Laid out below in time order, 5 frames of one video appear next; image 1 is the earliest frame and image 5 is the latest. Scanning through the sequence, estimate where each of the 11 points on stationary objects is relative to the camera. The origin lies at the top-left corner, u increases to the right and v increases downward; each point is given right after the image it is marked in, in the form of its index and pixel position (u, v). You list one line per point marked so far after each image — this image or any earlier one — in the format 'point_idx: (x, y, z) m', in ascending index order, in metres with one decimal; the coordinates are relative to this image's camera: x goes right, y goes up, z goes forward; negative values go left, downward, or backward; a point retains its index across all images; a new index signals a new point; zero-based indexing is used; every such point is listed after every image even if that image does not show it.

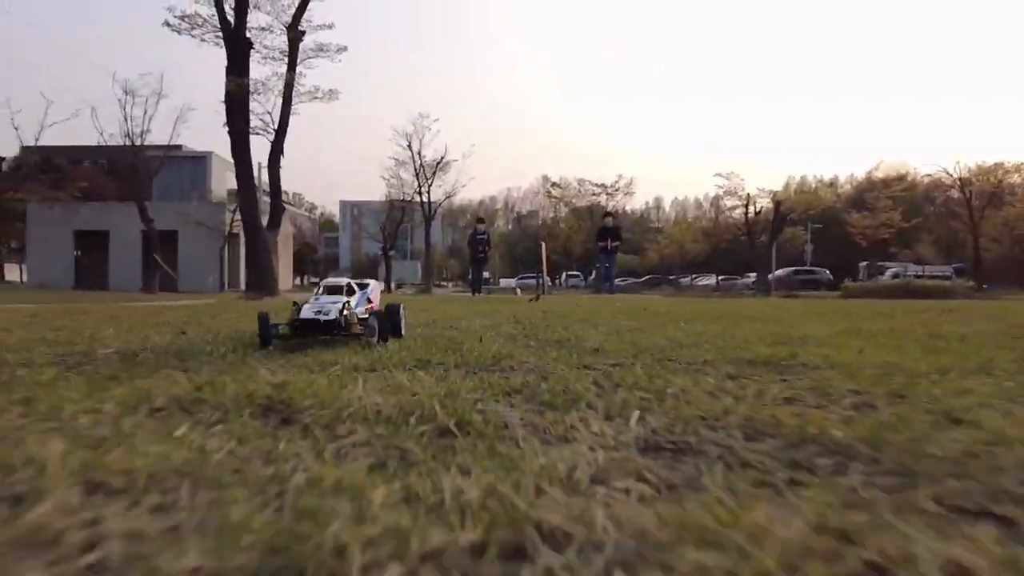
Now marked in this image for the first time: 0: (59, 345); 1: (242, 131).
0: (-3.3, -0.4, +5.6) m
1: (-3.3, +1.9, +9.3) m
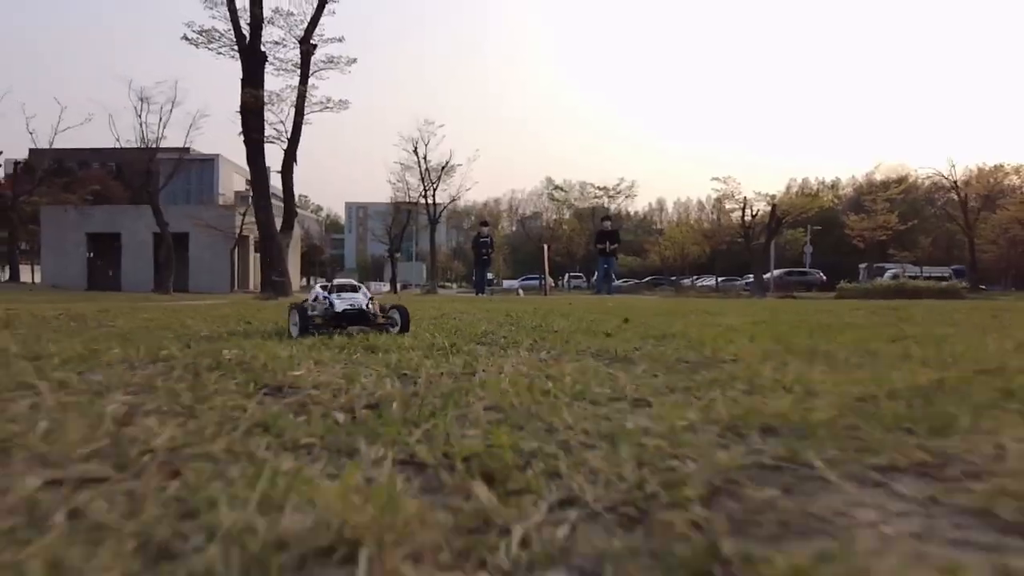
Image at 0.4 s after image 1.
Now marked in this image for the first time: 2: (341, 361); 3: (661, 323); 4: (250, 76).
0: (-3.3, -0.4, +6.0) m
1: (-3.3, +1.9, +9.8) m
2: (-0.8, -0.4, +4.0) m
3: (+1.9, -0.4, +7.8) m
4: (-3.3, +2.6, +9.7) m
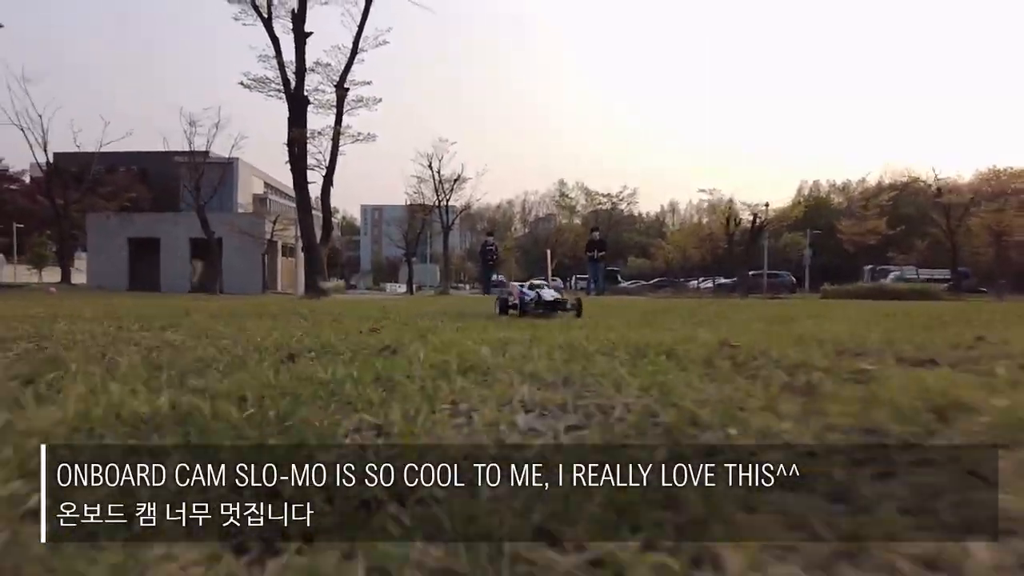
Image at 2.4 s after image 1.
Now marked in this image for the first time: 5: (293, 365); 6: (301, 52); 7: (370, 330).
0: (-3.4, -0.4, +8.2) m
1: (-3.3, +1.8, +11.9) m
2: (-1.0, -0.4, +6.1) m
3: (+1.8, -0.4, +9.9) m
4: (-3.3, +2.6, +11.8) m
5: (-1.3, -0.4, +4.8) m
6: (-3.2, +3.6, +11.8) m
7: (-1.5, -0.4, +8.1) m
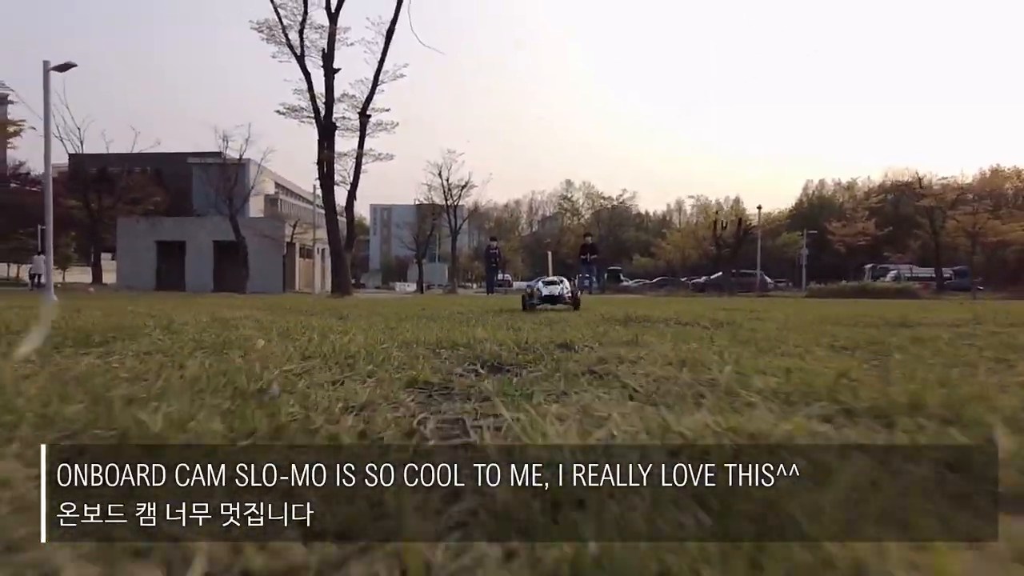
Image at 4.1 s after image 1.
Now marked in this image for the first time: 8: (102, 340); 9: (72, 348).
0: (-3.5, -0.4, +9.9) m
1: (-3.3, +1.8, +13.7) m
2: (-1.0, -0.4, +7.8) m
3: (+1.8, -0.4, +11.6) m
4: (-3.3, +2.6, +13.5) m
5: (-1.4, -0.4, +6.5) m
6: (-3.3, +3.6, +13.5) m
7: (-1.5, -0.4, +9.8) m
8: (-3.5, -0.4, +6.4) m
9: (-3.2, -0.4, +5.4) m
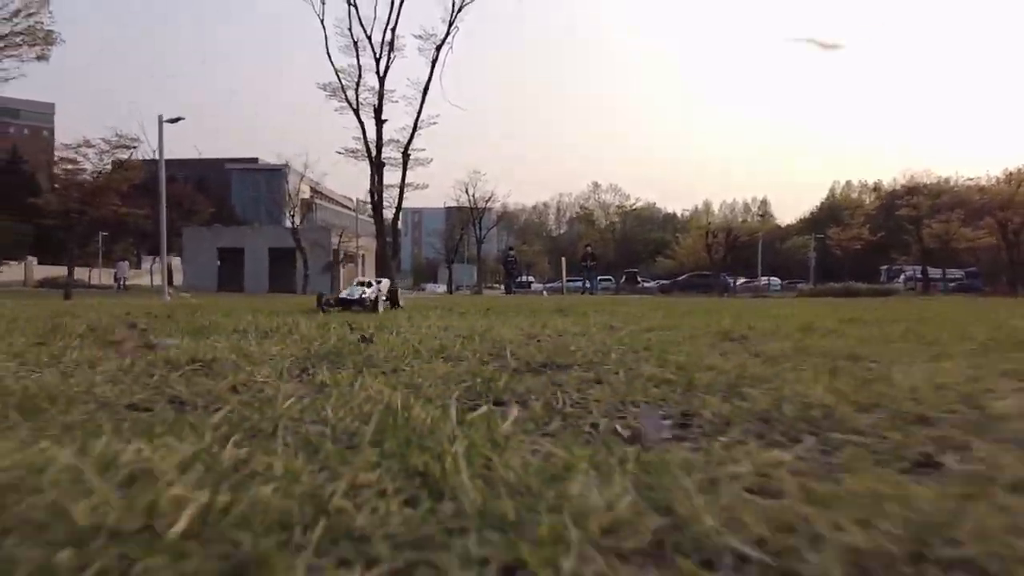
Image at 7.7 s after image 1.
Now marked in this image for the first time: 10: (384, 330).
0: (-3.4, -0.5, +13.6) m
1: (-3.1, +1.8, +17.4) m
2: (-1.0, -0.5, +11.4) m
3: (+2.0, -0.5, +15.0) m
4: (-3.1, +2.6, +17.2) m
5: (-1.5, -0.5, +10.1) m
6: (-3.0, +3.6, +17.2) m
7: (-1.4, -0.5, +13.5) m
8: (-3.5, -0.5, +10.1) m
9: (-3.3, -0.5, +9.1) m
10: (-1.6, -0.5, +8.7) m
